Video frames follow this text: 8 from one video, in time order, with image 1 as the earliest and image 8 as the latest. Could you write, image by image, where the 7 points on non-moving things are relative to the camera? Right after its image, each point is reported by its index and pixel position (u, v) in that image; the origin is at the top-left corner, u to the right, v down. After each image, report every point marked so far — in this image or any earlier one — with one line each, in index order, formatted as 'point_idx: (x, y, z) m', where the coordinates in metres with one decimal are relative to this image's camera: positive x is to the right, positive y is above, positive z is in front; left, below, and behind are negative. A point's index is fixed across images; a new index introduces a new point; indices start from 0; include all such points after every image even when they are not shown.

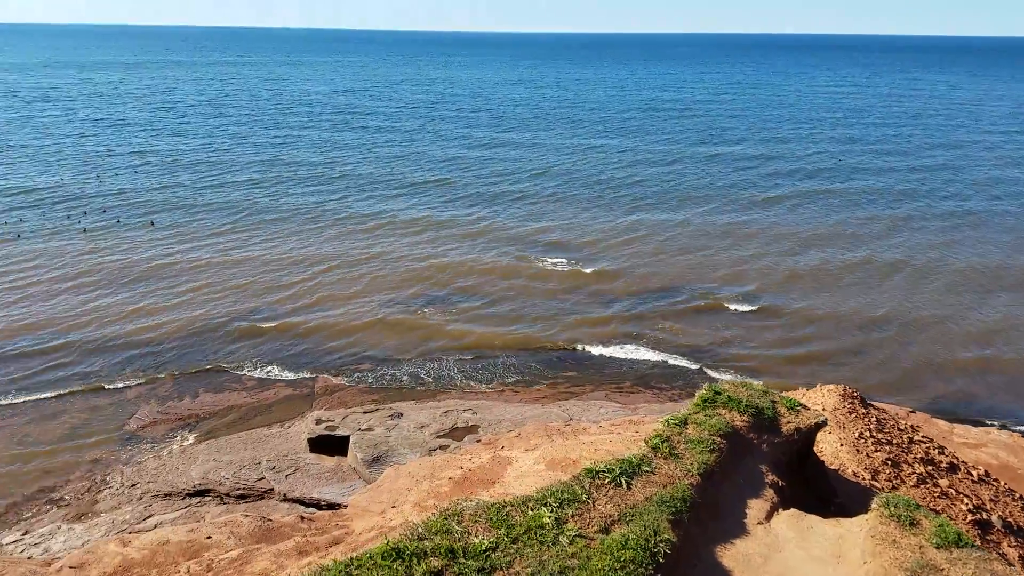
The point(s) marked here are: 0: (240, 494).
0: (-4.9, -3.7, +12.9) m
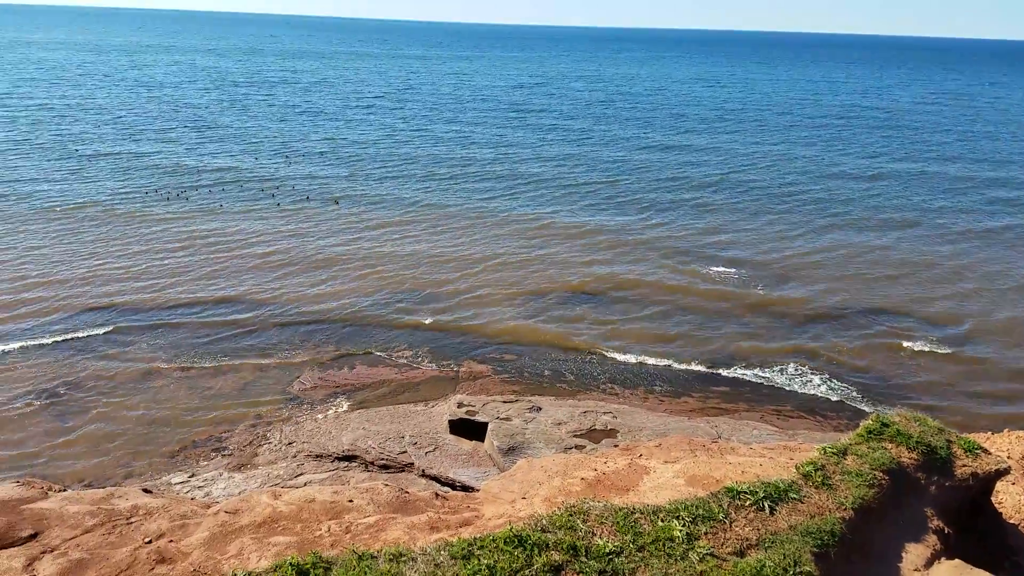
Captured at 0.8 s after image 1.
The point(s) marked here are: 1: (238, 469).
0: (-2.5, -3.3, +13.6) m
1: (-5.2, -3.4, +13.6) m
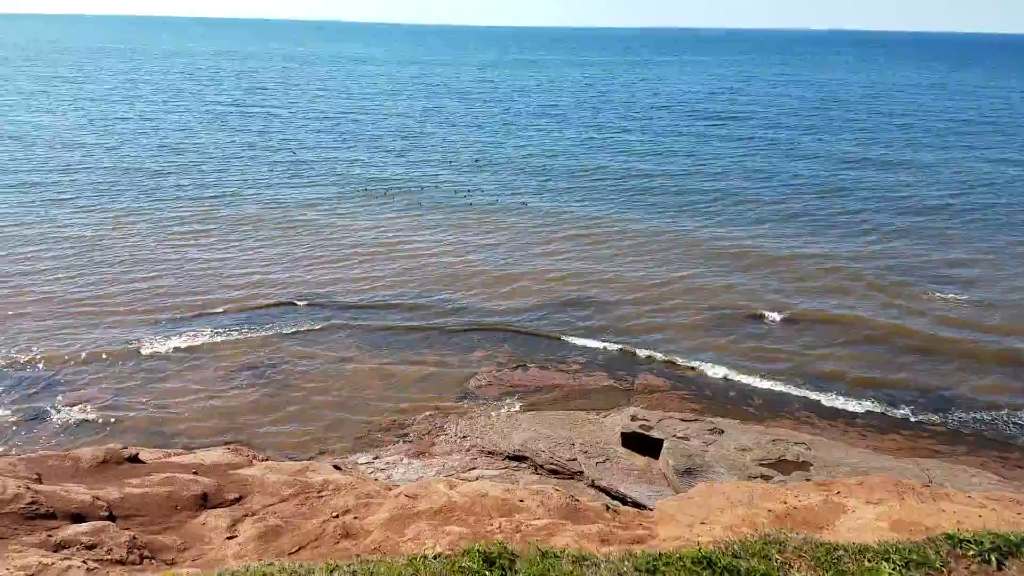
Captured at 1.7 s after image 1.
0: (+0.7, -3.4, +13.6) m
1: (-1.9, -3.3, +14.2) m
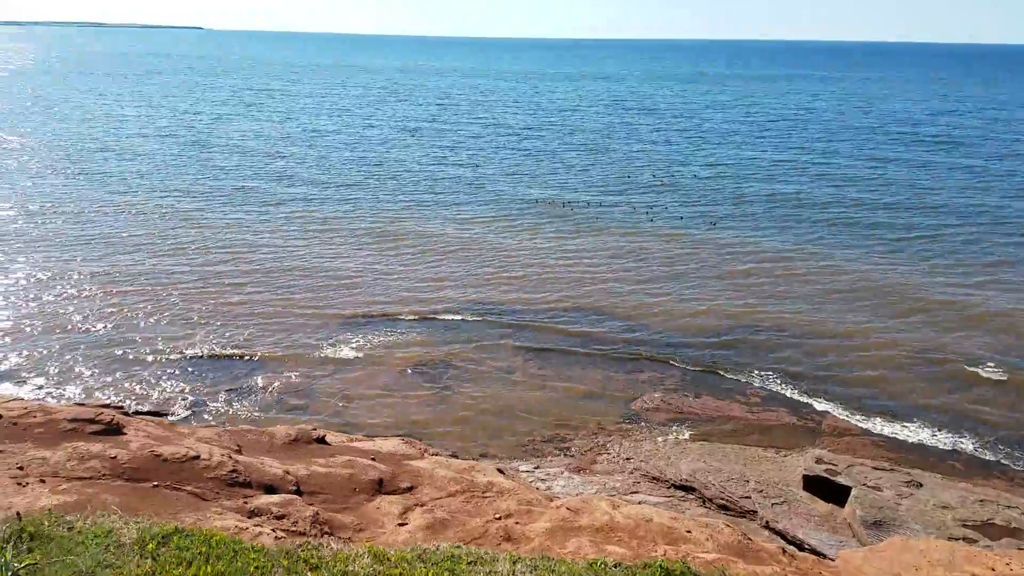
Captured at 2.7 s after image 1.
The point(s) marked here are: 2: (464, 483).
0: (+3.8, -3.8, +13.0) m
1: (+1.3, -3.6, +14.1) m
2: (-0.9, -3.6, +13.4) m
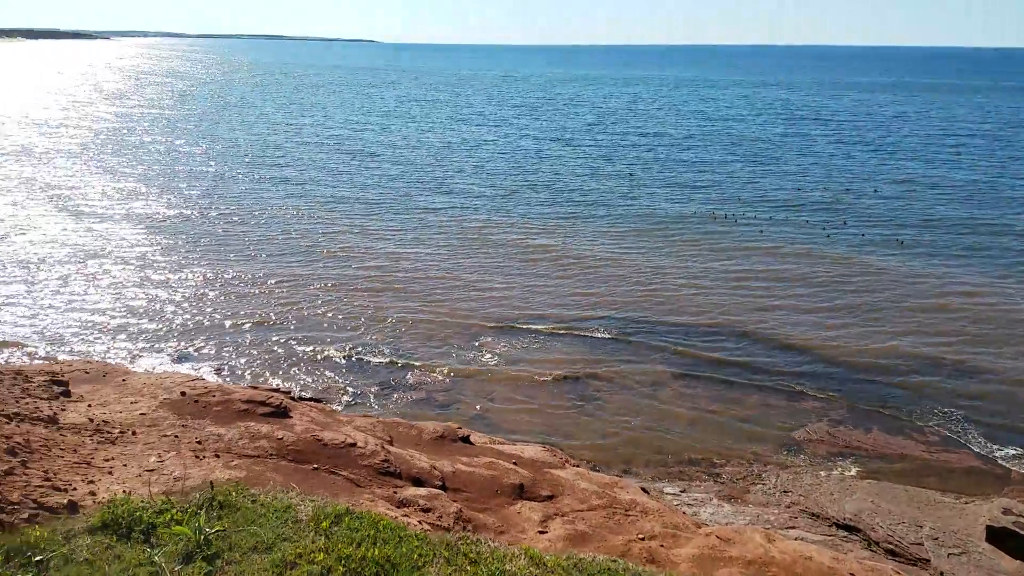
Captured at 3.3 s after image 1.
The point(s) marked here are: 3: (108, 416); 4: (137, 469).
0: (+6.2, -4.2, +11.9) m
1: (+4.0, -3.9, +13.5) m
2: (+1.7, -3.8, +13.1) m
3: (-6.9, -2.2, +12.6) m
4: (-5.6, -2.7, +10.9) m
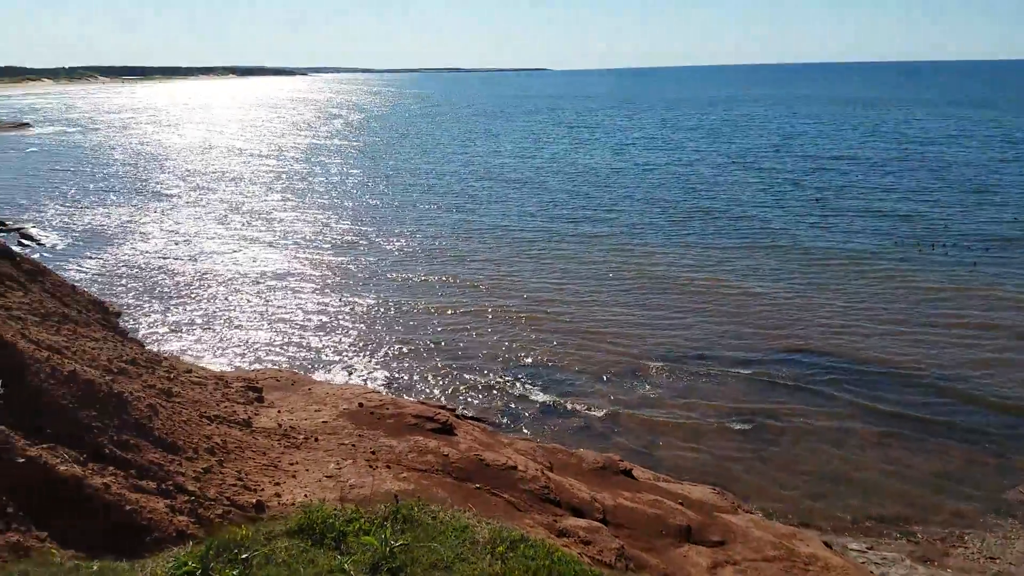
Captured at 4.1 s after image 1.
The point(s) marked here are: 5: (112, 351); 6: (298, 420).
0: (+8.7, -4.9, +10.0) m
1: (+6.9, -4.5, +12.0) m
2: (+4.6, -4.3, +12.1) m
3: (-4.0, -2.5, +13.3) m
4: (-3.0, -2.9, +11.4) m
5: (-6.6, -1.1, +12.1) m
6: (-4.0, -2.4, +13.5) m
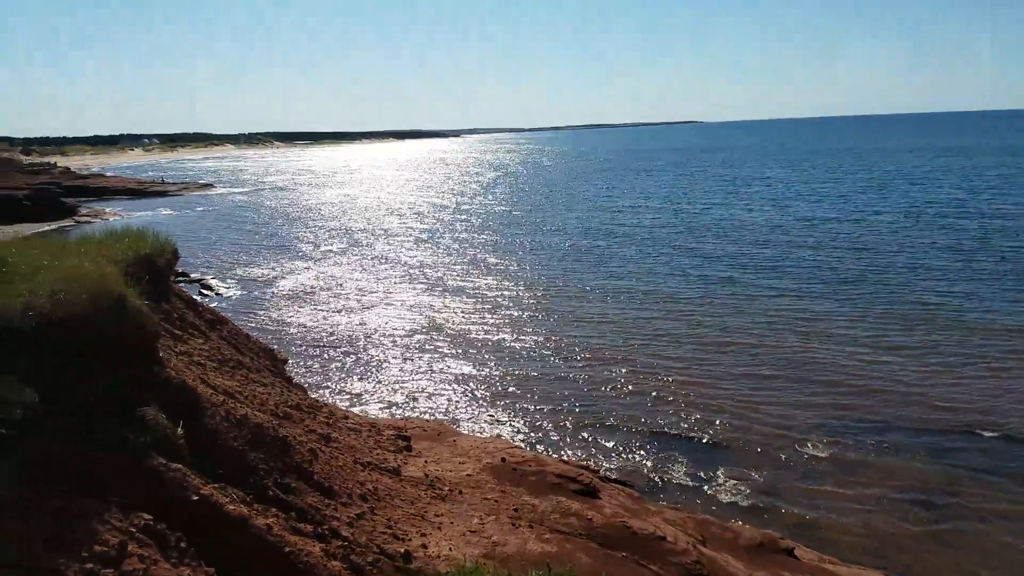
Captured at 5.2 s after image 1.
0: (+10.5, -5.7, +7.6) m
1: (+9.1, -5.5, +9.9) m
2: (+6.8, -5.3, +10.4) m
3: (-1.3, -3.4, +13.3) m
4: (-0.7, -3.7, +11.2) m
5: (-4.1, -1.9, +12.7) m
6: (-1.3, -3.4, +13.5) m
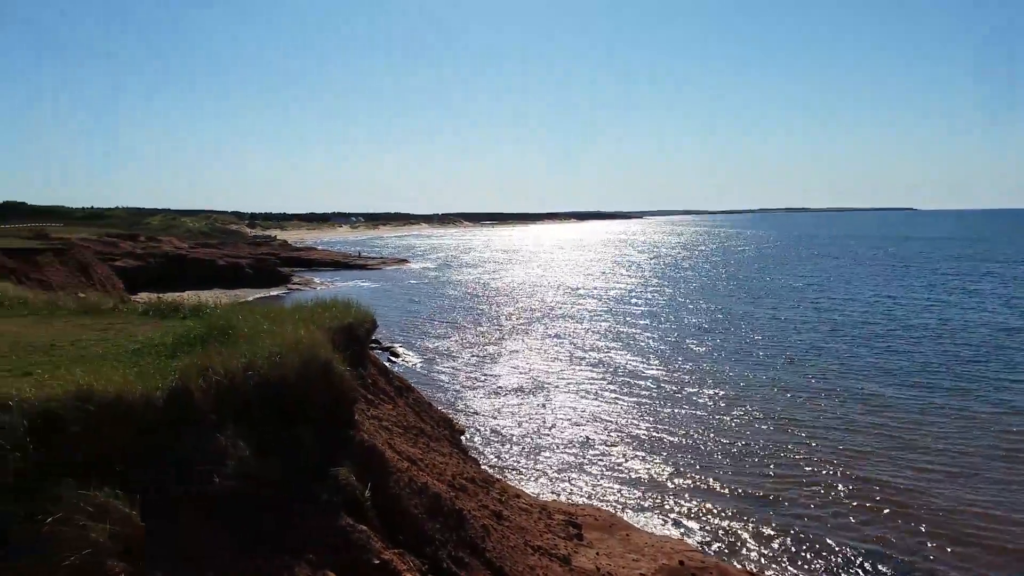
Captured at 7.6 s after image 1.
0: (+11.8, -7.0, +4.2) m
1: (+11.0, -7.0, +6.8) m
2: (+8.9, -6.7, +7.8) m
3: (+1.7, -4.9, +12.6) m
4: (+1.8, -4.9, +10.4) m
5: (-1.0, -3.2, +12.8) m
6: (+1.8, -4.9, +12.8) m
